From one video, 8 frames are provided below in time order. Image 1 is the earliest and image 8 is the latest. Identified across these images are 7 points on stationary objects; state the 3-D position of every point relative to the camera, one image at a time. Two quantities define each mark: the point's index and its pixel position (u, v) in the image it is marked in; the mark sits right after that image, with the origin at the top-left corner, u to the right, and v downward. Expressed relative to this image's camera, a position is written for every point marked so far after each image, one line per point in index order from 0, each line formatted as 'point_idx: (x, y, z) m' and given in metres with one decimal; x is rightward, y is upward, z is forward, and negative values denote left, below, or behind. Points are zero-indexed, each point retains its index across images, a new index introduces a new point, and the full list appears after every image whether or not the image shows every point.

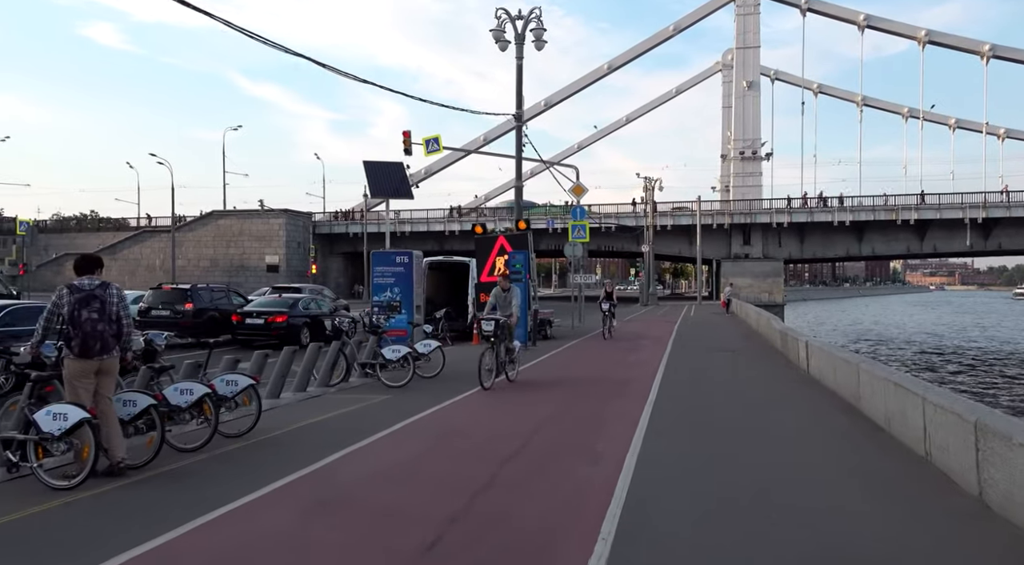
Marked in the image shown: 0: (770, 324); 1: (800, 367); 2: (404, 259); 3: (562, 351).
0: (+7.5, -1.2, +19.5) m
1: (+5.8, -1.7, +13.6) m
2: (-2.5, +0.5, +15.3) m
3: (+1.4, -2.0, +19.0) m
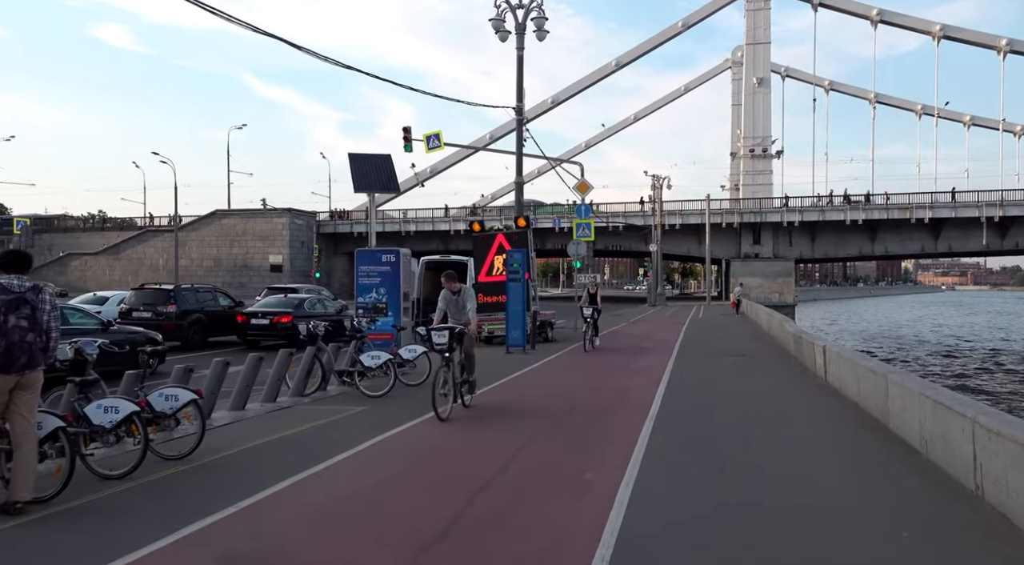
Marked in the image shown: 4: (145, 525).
0: (+7.5, -1.2, +18.4) m
1: (+5.7, -1.8, +12.5) m
2: (-2.6, +0.5, +14.3) m
3: (+1.3, -2.0, +18.0) m
4: (-3.0, -2.0, +5.5) m
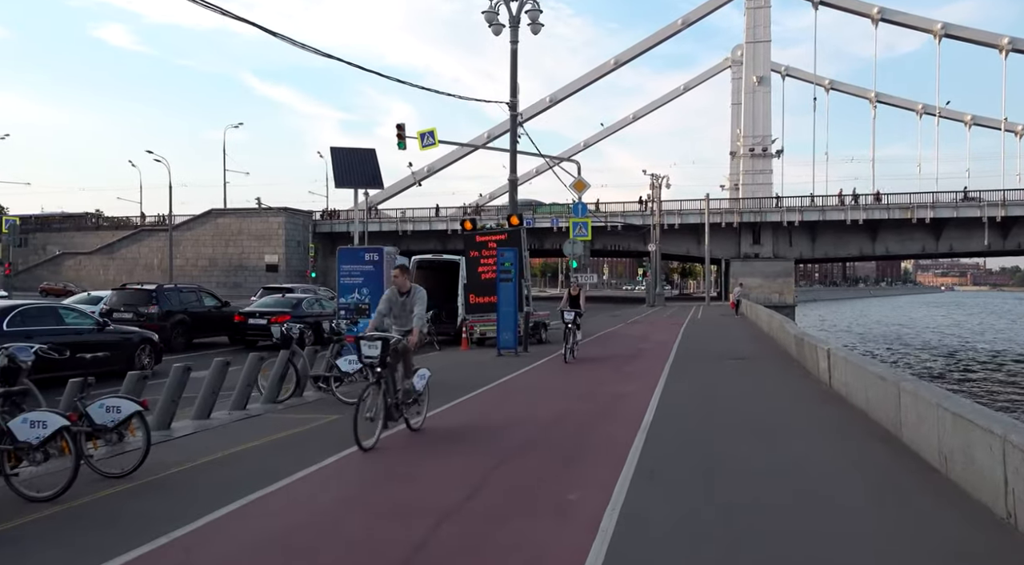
0: (+7.2, -1.2, +17.8) m
1: (+5.4, -1.8, +11.8) m
2: (-2.8, +0.5, +13.6) m
3: (+1.0, -2.0, +17.3) m
4: (-3.3, -2.0, +4.9) m
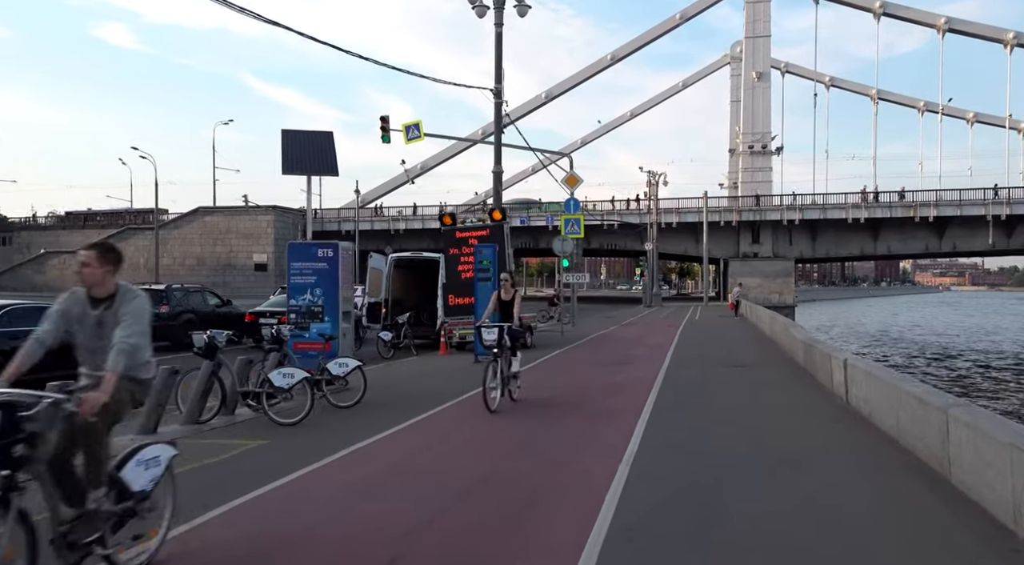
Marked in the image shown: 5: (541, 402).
0: (+6.7, -1.2, +16.2) m
1: (+5.0, -1.7, +10.3) m
2: (-3.3, +0.5, +12.1) m
3: (+0.5, -2.0, +15.8) m
4: (-3.7, -2.0, +3.3) m
5: (+0.5, -2.0, +11.5) m
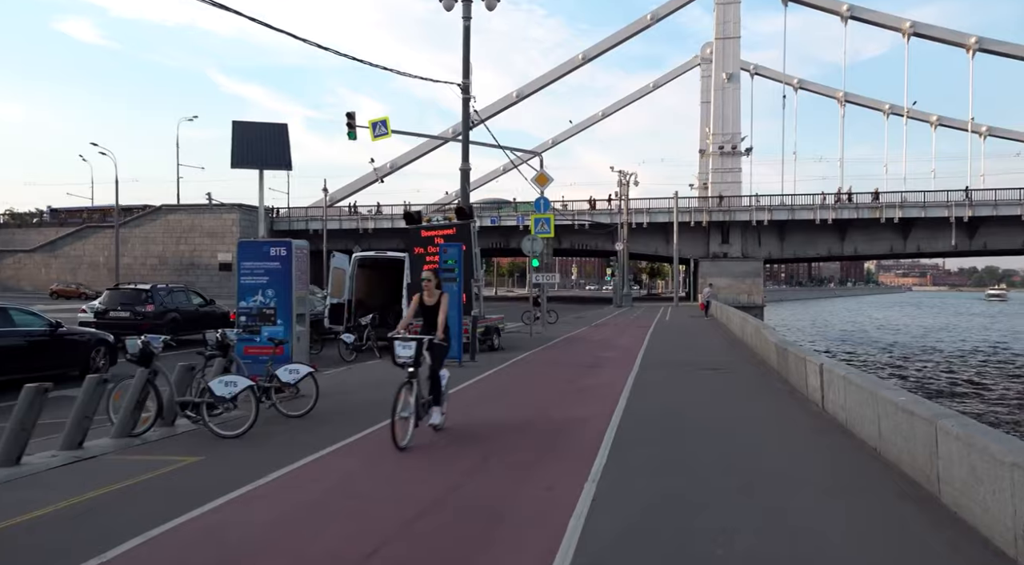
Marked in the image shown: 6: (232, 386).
0: (+5.9, -1.2, +16.0) m
1: (+4.4, -1.8, +9.9) m
2: (-3.9, +0.5, +11.4) m
3: (-0.2, -2.0, +15.2) m
4: (-4.0, -2.0, +2.6) m
5: (-0.1, -2.1, +10.9) m
6: (-3.5, -1.3, +8.3) m
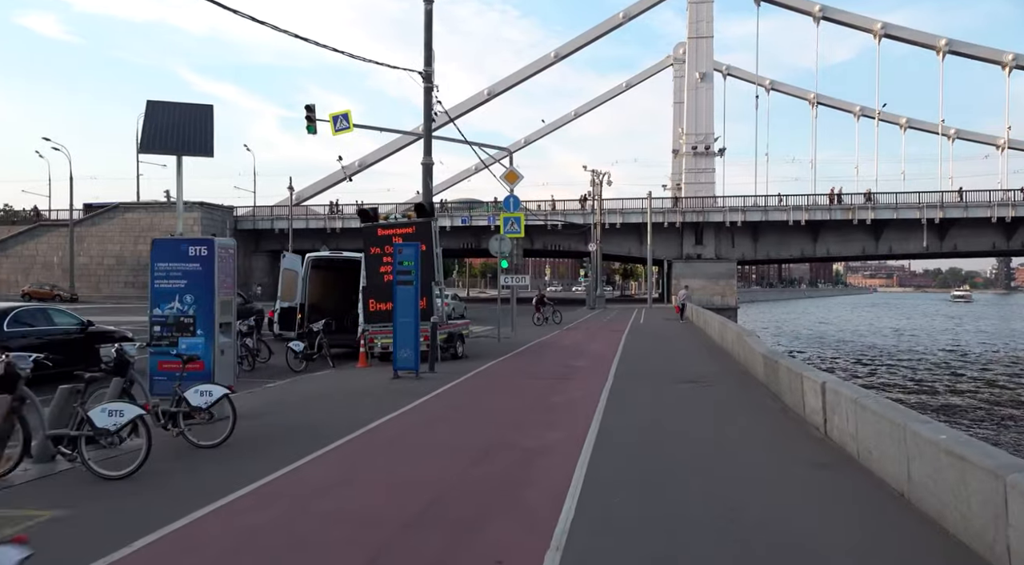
0: (+5.1, -1.3, +14.8) m
1: (+3.8, -1.8, +8.7) m
2: (-4.6, +0.5, +9.8) m
3: (-1.0, -2.1, +13.8) m
4: (-4.3, -2.0, +1.0) m
5: (-0.7, -2.1, +9.5) m
6: (-4.0, -1.3, +6.8) m
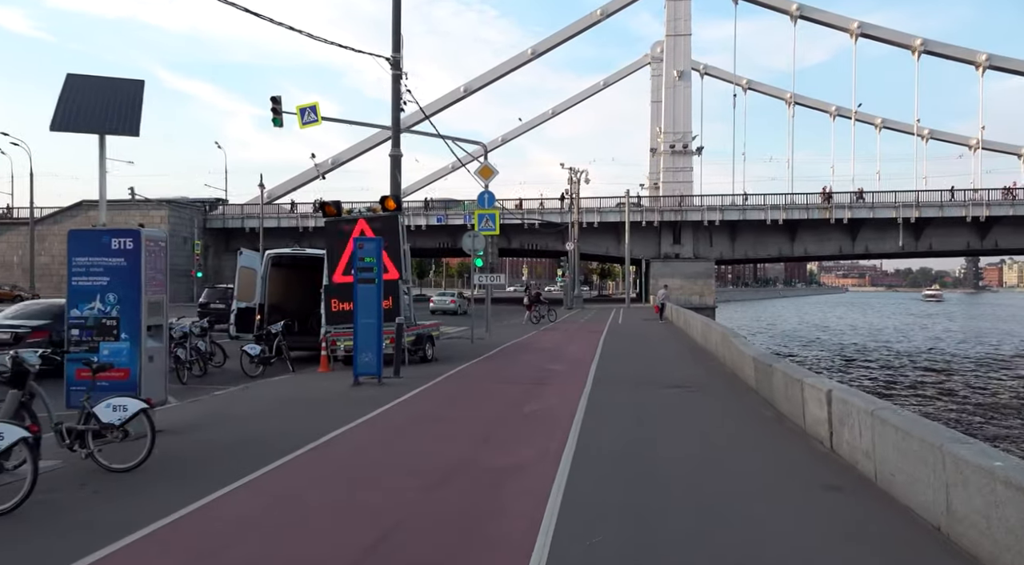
0: (+4.5, -1.2, +13.9) m
1: (+3.4, -1.8, +7.8) m
2: (-5.0, +0.5, +8.7) m
3: (-1.6, -2.0, +12.8) m
4: (-4.4, -2.0, -0.1) m
5: (-1.1, -2.1, +8.5) m
6: (-4.3, -1.3, +5.7) m
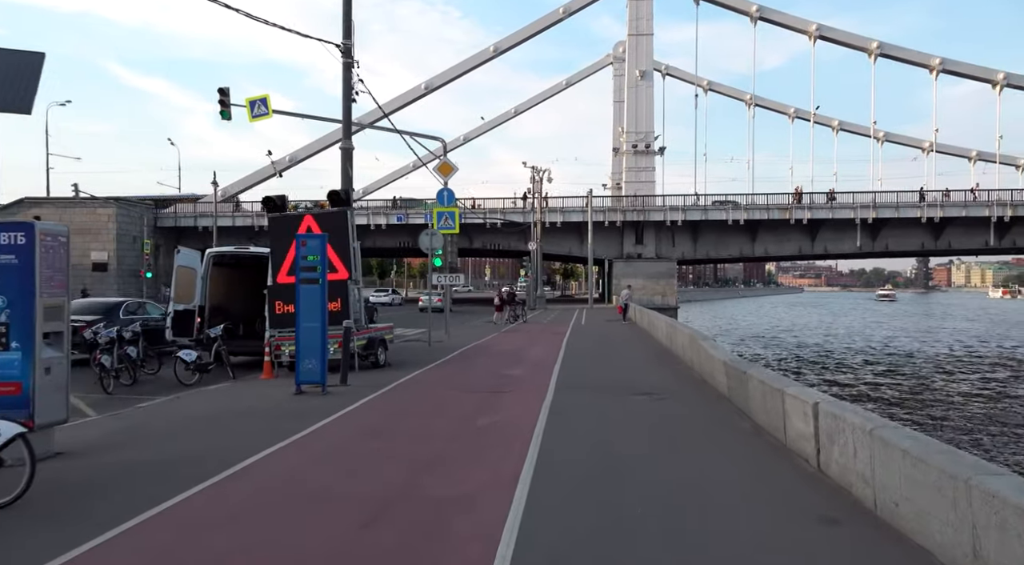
0: (+3.7, -1.2, +13.3) m
1: (+2.9, -1.8, +7.1) m
2: (-5.5, +0.5, +7.5) m
3: (-2.3, -2.0, +11.8) m
4: (-4.5, -2.0, -1.2) m
5: (-1.7, -2.1, +7.6) m
6: (-4.7, -1.3, +4.6) m
